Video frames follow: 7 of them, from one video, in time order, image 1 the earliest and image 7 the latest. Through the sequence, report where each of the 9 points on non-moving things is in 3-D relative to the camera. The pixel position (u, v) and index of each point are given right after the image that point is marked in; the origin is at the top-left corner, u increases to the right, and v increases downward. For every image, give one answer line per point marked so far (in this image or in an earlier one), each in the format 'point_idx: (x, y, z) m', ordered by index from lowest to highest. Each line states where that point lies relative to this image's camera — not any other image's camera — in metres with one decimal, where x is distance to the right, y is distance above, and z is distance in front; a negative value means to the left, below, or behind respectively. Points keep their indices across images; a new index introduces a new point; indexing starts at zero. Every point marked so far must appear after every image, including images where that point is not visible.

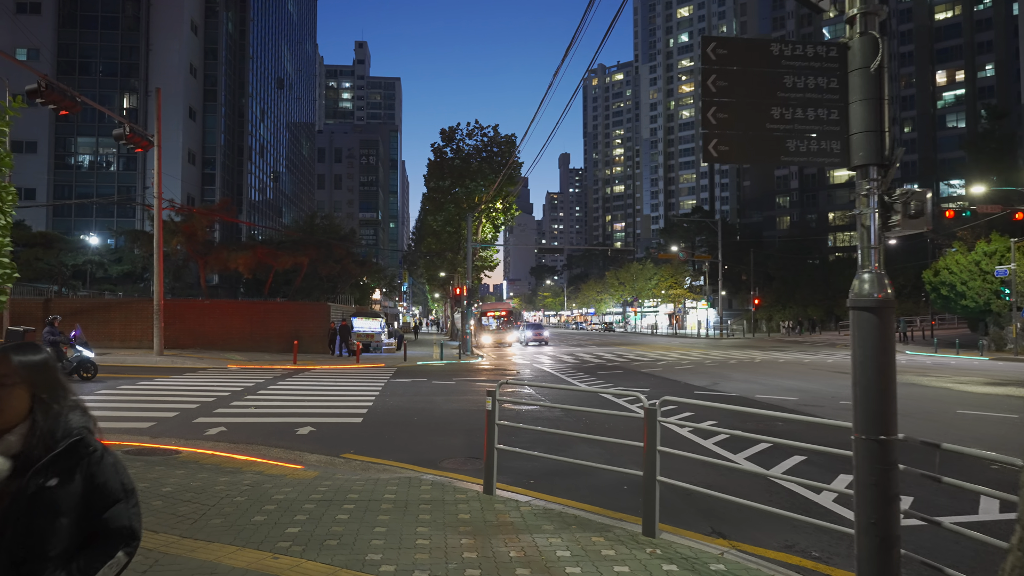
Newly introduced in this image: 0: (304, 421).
0: (-3.5, -2.3, +12.1) m
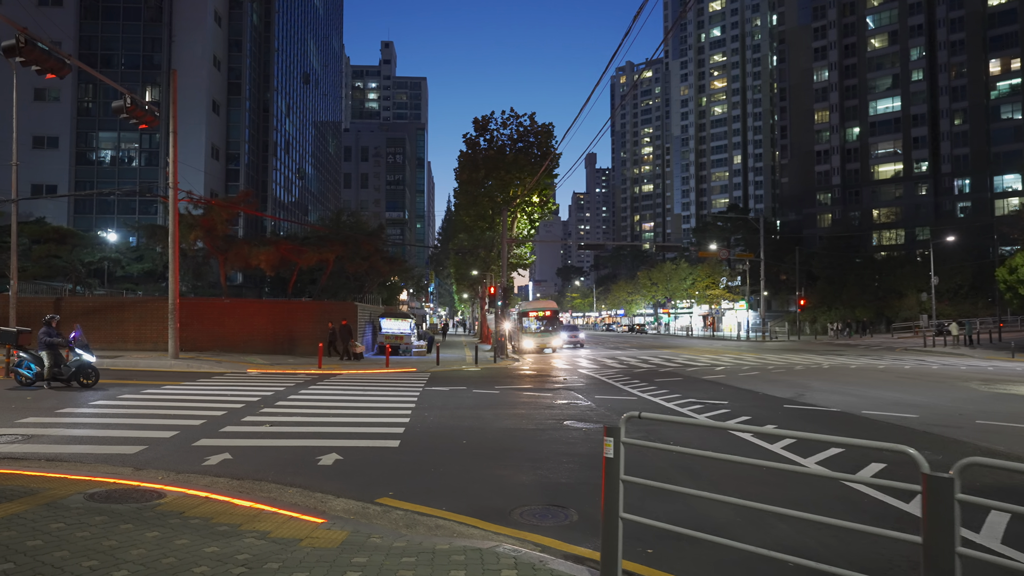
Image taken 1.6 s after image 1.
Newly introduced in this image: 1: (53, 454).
0: (-2.5, -2.2, +9.7) m
1: (-5.8, -2.1, +8.7) m
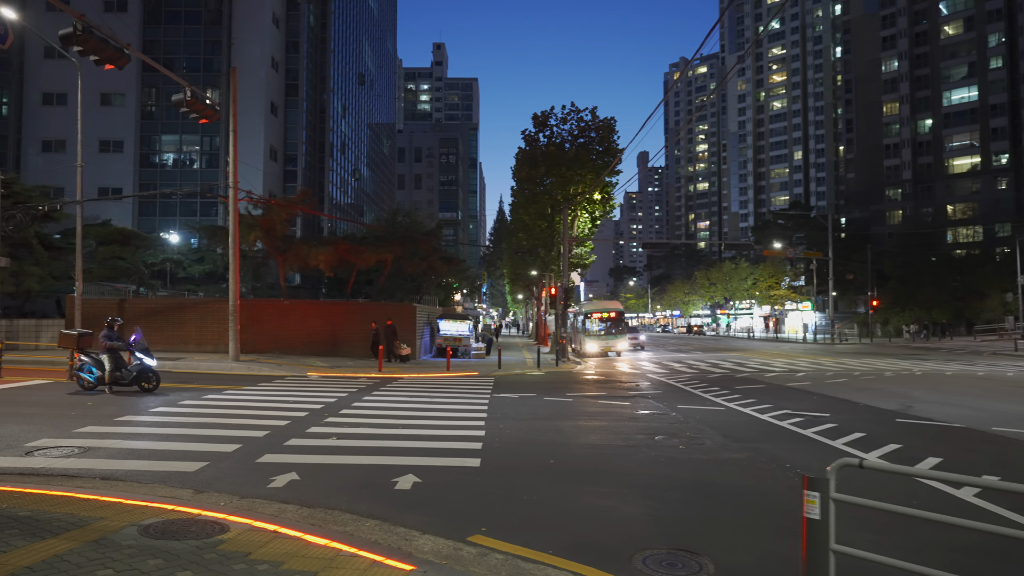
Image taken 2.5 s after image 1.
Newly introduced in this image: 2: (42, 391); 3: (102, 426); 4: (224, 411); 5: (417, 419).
0: (-1.3, -2.2, +8.8) m
1: (-4.7, -2.1, +8.0) m
2: (-10.3, -2.3, +15.2) m
3: (-6.6, -2.2, +11.0) m
4: (-5.6, -2.4, +13.4) m
5: (-1.8, -2.5, +13.0) m
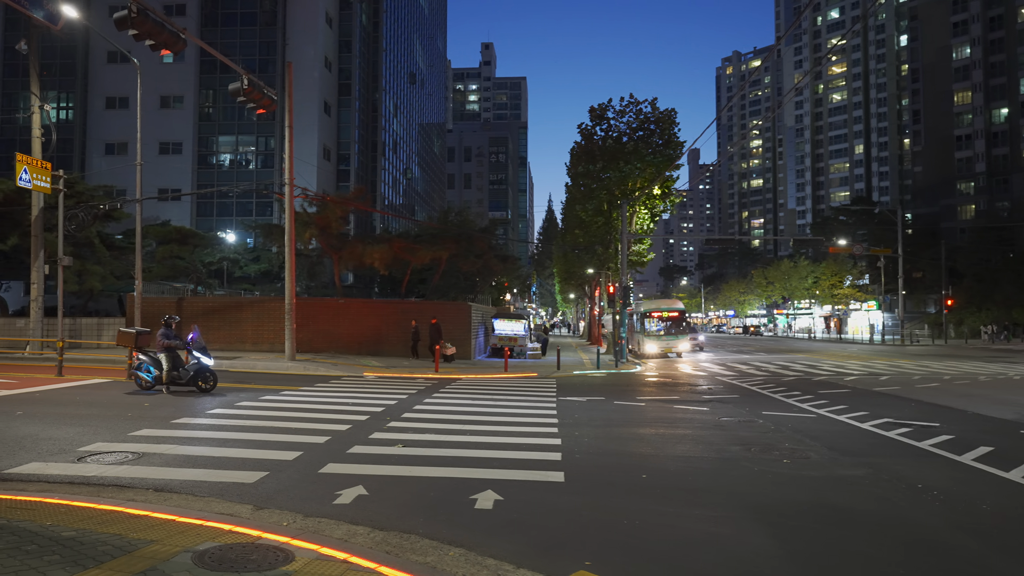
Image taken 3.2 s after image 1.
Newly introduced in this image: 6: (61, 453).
0: (-0.3, -2.1, +7.9) m
1: (-3.7, -2.1, +7.3) m
2: (-8.9, -2.2, +14.9) m
3: (-5.4, -2.1, +10.5) m
4: (-4.2, -2.3, +12.7) m
5: (-0.5, -2.4, +12.2) m
6: (-5.6, -2.1, +8.6) m
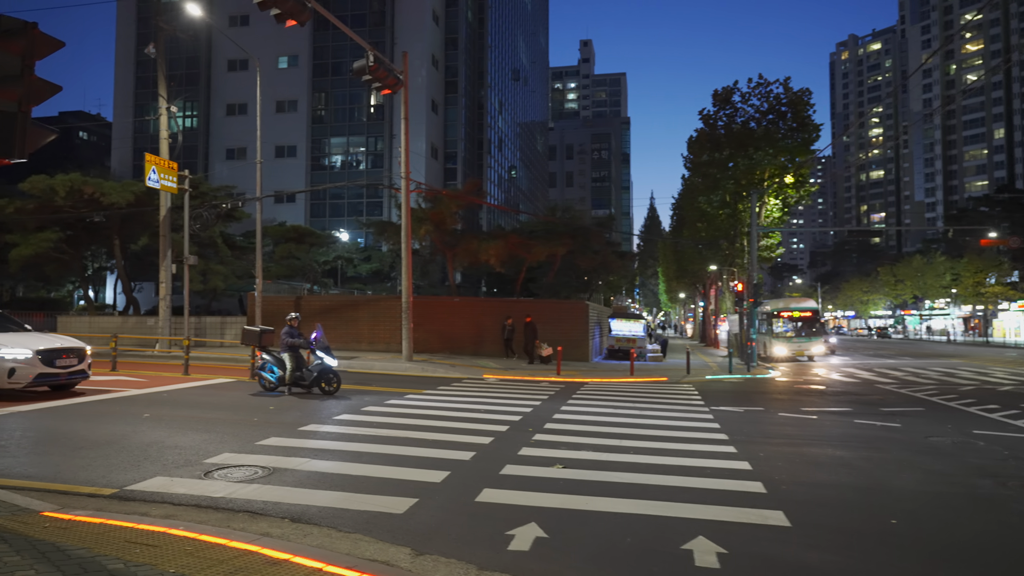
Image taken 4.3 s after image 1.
0: (+1.6, -2.0, +6.2) m
1: (-1.9, -2.0, +6.1) m
2: (-6.0, -2.1, +14.3) m
3: (-3.1, -2.0, +9.5) m
4: (-1.7, -2.2, +11.6) m
5: (+2.0, -2.3, +10.5) m
6: (-3.6, -2.0, +7.7) m
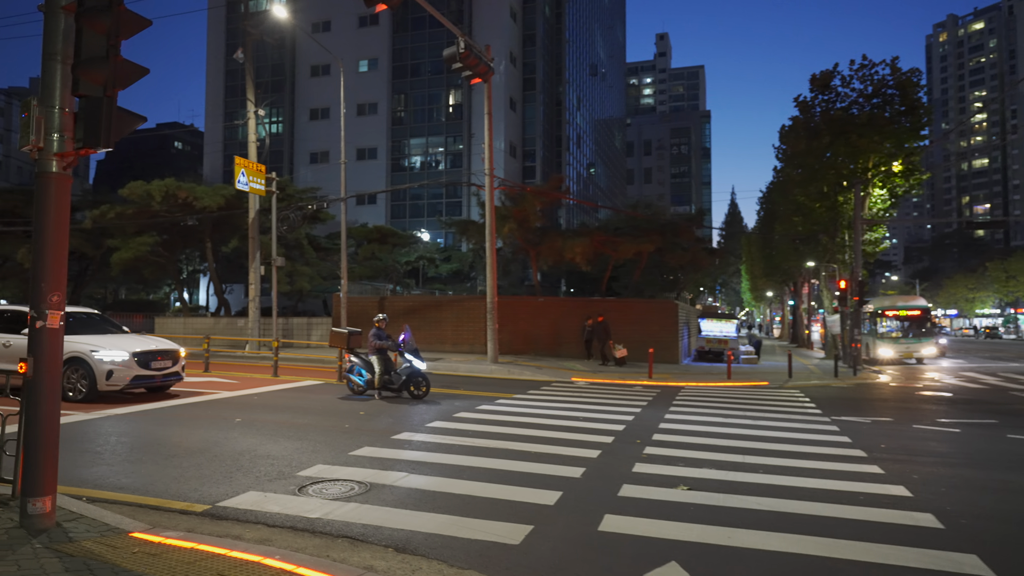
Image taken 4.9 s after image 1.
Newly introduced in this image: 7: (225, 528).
0: (+2.6, -2.0, +5.1) m
1: (-0.9, -2.0, +5.5) m
2: (-4.0, -2.1, +14.0) m
3: (-1.7, -2.0, +8.9) m
4: (0.0, -2.2, +10.8) m
5: (+3.4, -2.2, +9.3) m
6: (-2.4, -2.0, +7.2) m
7: (-2.4, -2.0, +5.6) m
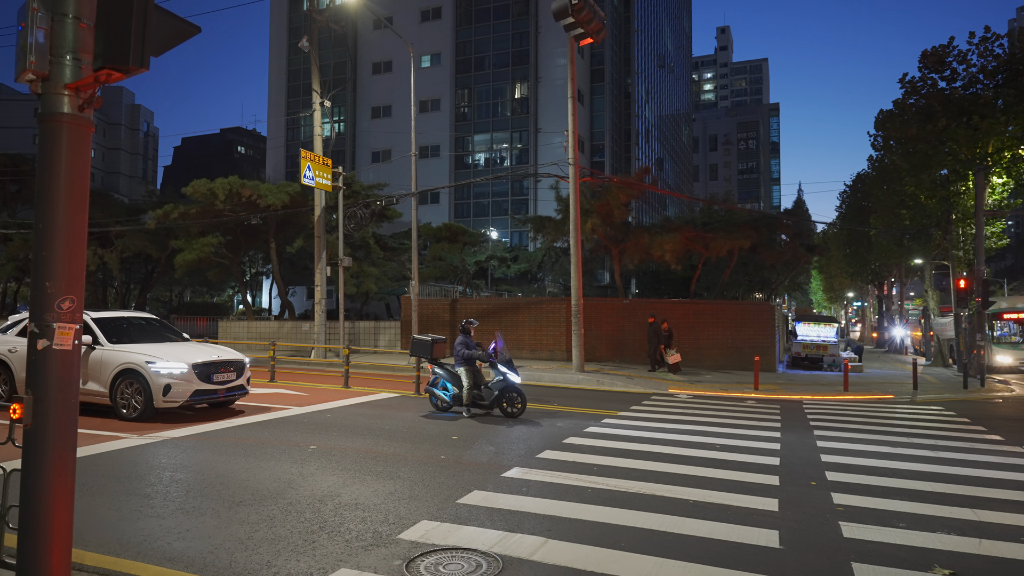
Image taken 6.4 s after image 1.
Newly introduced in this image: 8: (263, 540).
0: (+3.8, -2.0, +2.9) m
1: (+0.4, -2.0, +3.5) m
2: (-2.1, -2.2, +12.3) m
3: (-0.2, -2.1, +7.0) m
4: (+1.6, -2.2, +8.8) m
5: (+5.0, -2.2, +7.0) m
6: (-1.0, -2.0, +5.3) m
7: (-1.1, -2.0, +3.8) m
8: (-2.0, -2.0, +5.4) m
